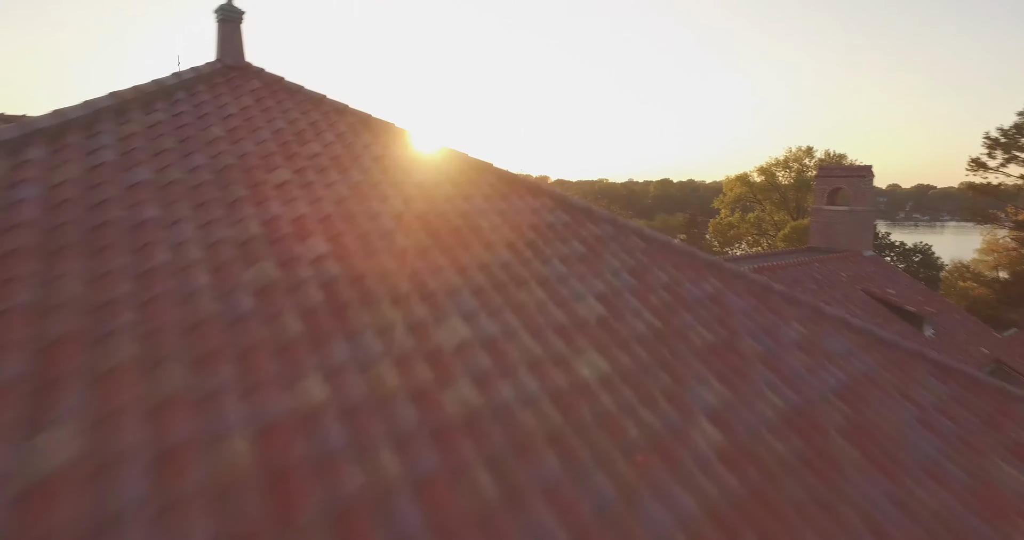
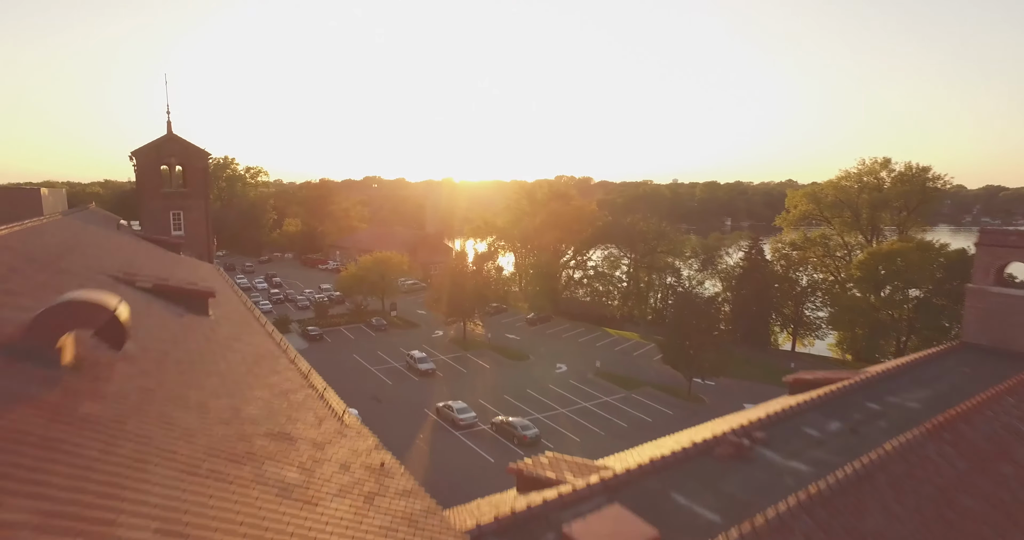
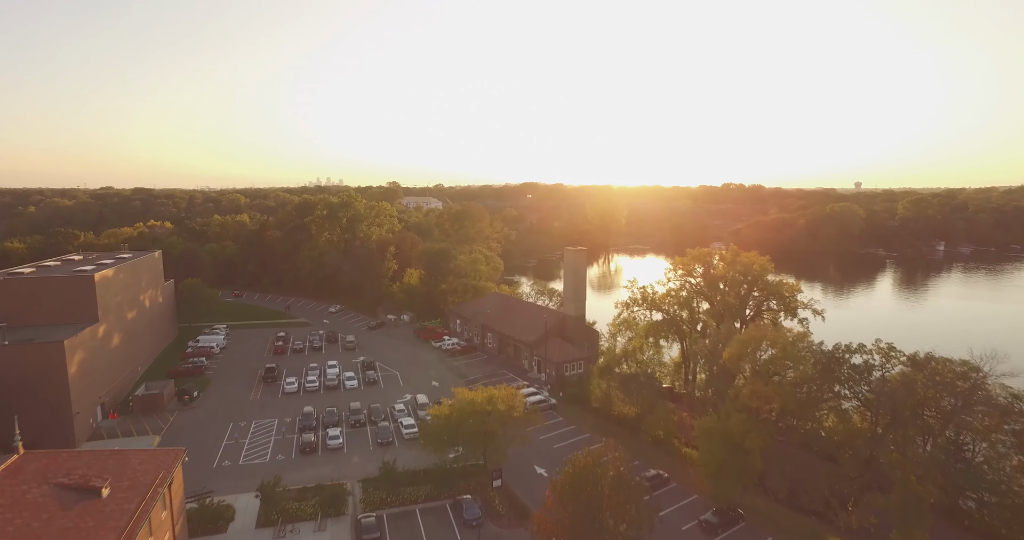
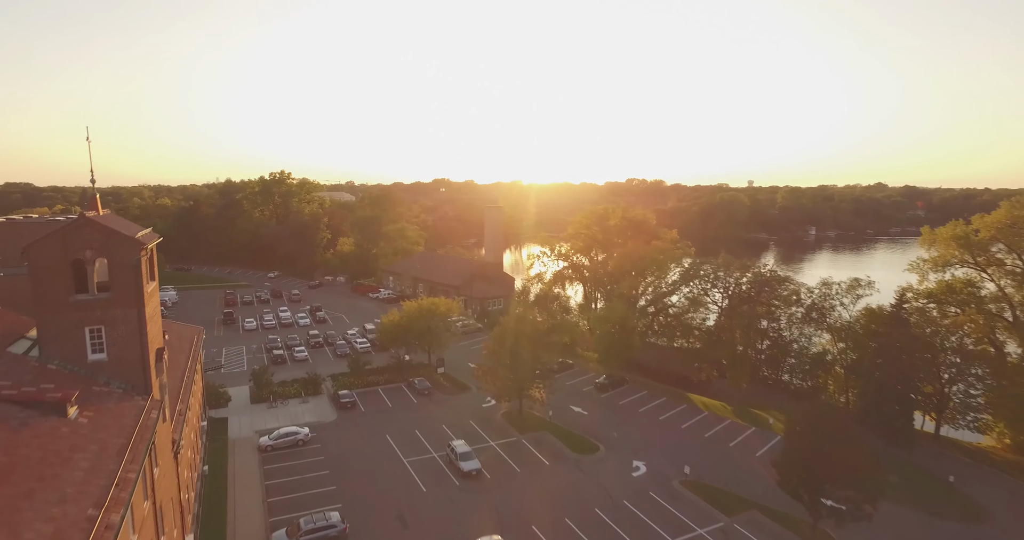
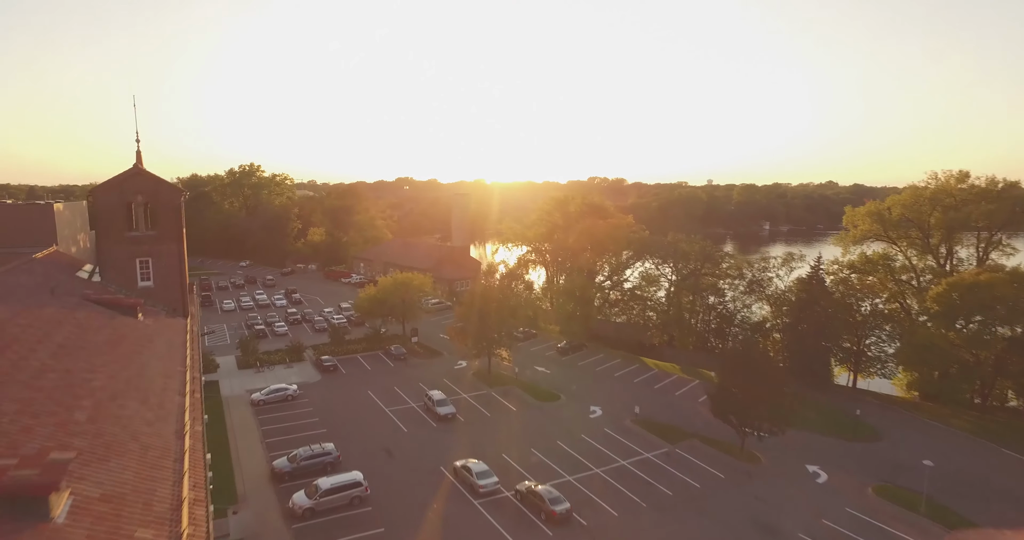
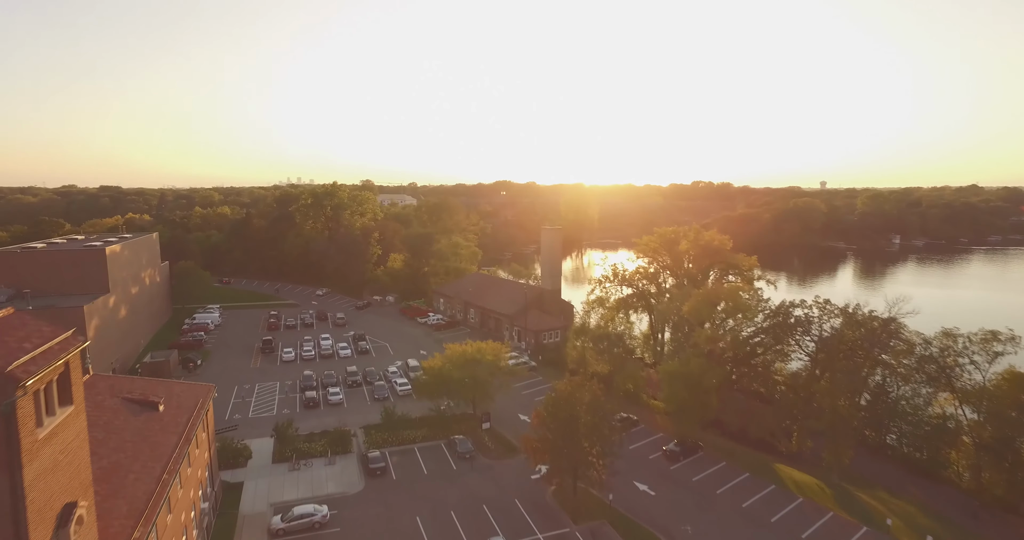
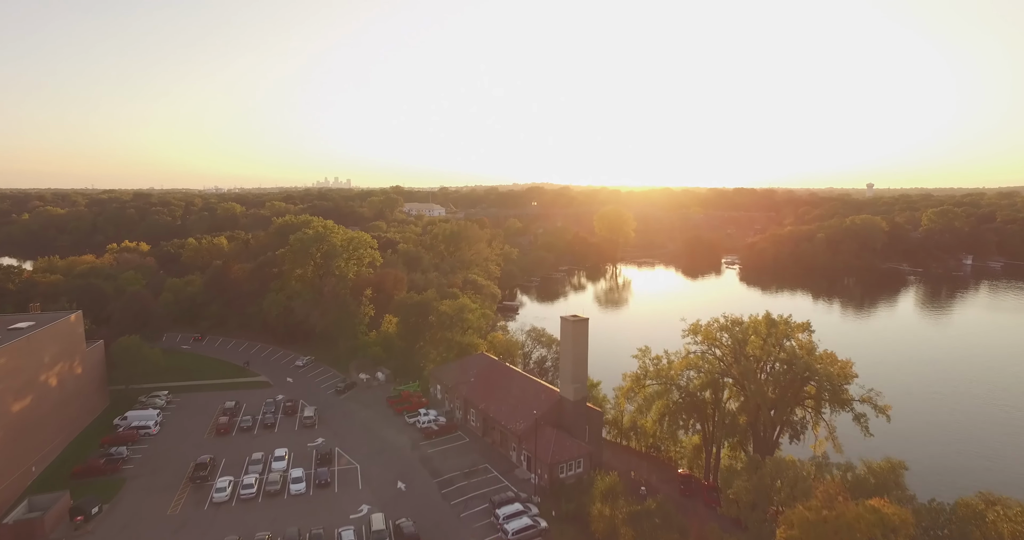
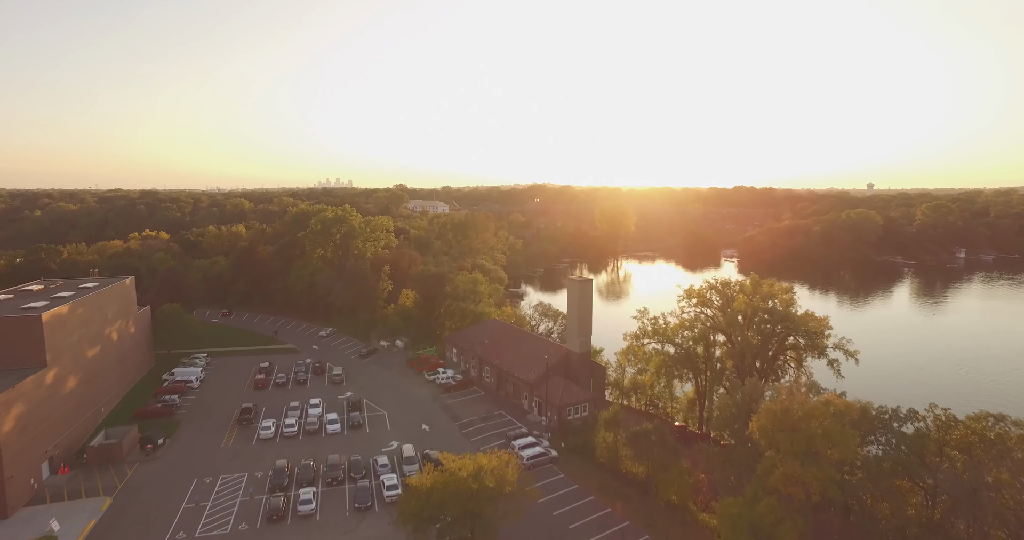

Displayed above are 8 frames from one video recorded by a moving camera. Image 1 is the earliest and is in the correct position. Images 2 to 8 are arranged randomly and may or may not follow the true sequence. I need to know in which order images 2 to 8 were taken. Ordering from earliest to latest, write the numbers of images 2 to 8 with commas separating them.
2, 5, 4, 6, 3, 8, 7
